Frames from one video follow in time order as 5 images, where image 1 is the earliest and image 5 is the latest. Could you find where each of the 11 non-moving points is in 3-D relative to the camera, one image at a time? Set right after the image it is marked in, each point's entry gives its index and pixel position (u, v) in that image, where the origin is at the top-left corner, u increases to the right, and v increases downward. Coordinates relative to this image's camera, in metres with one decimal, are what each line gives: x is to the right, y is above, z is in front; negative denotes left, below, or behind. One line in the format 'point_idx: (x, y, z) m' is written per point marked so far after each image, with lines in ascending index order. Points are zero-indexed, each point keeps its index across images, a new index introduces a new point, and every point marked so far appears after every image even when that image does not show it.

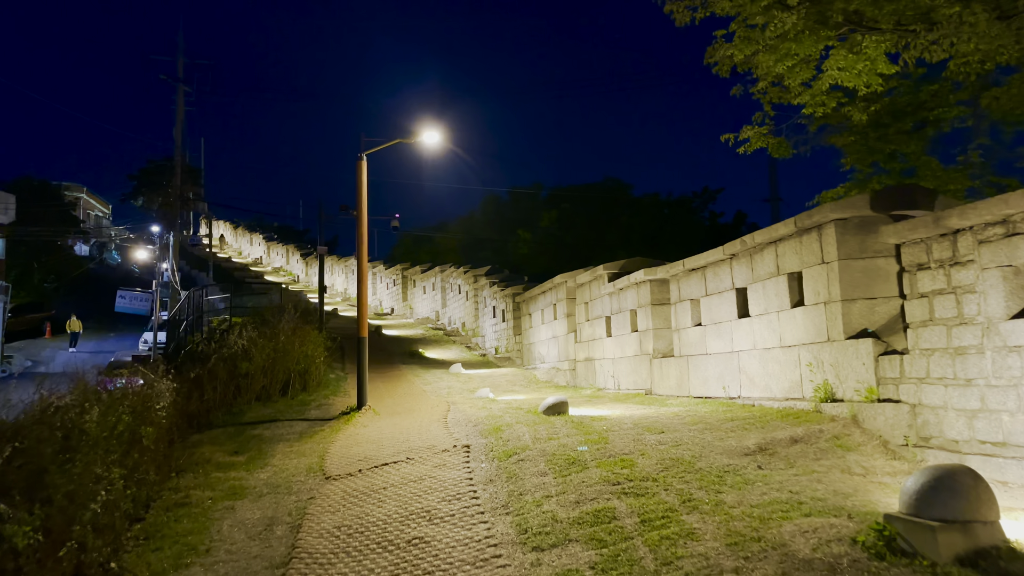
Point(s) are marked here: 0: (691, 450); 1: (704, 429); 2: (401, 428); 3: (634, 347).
0: (+1.8, -1.6, +6.6) m
1: (+2.1, -1.6, +7.4) m
2: (-1.7, -2.2, +10.3) m
3: (+2.3, -1.1, +12.5) m
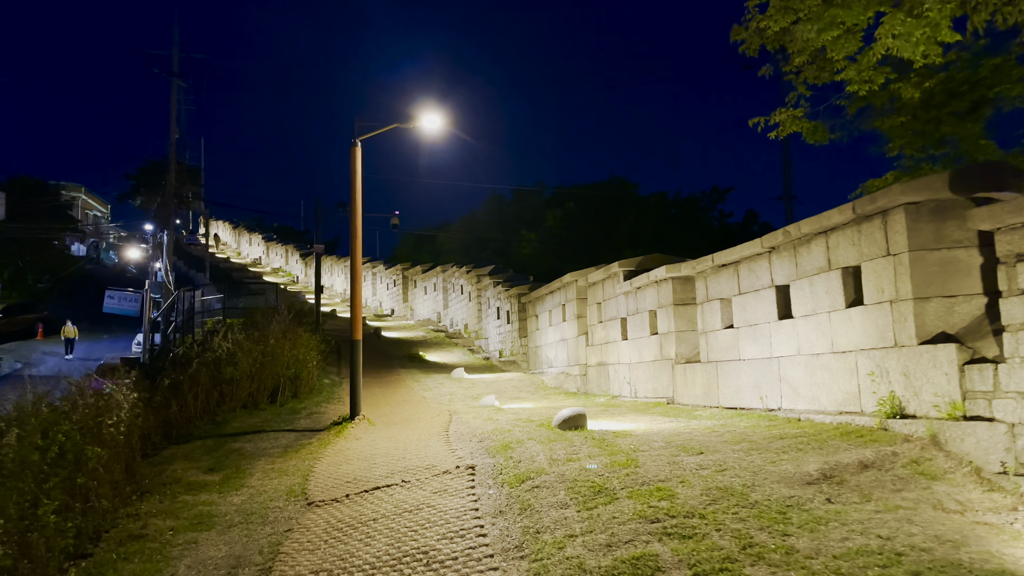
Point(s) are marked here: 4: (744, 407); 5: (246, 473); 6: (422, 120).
0: (+1.9, -1.6, +5.5) m
1: (+2.2, -1.5, +6.3) m
2: (-1.6, -2.1, +9.2) m
3: (+2.4, -1.1, +11.4) m
4: (+3.1, -1.6, +8.8) m
5: (-3.4, -2.3, +8.5) m
6: (-1.6, +3.1, +12.1) m
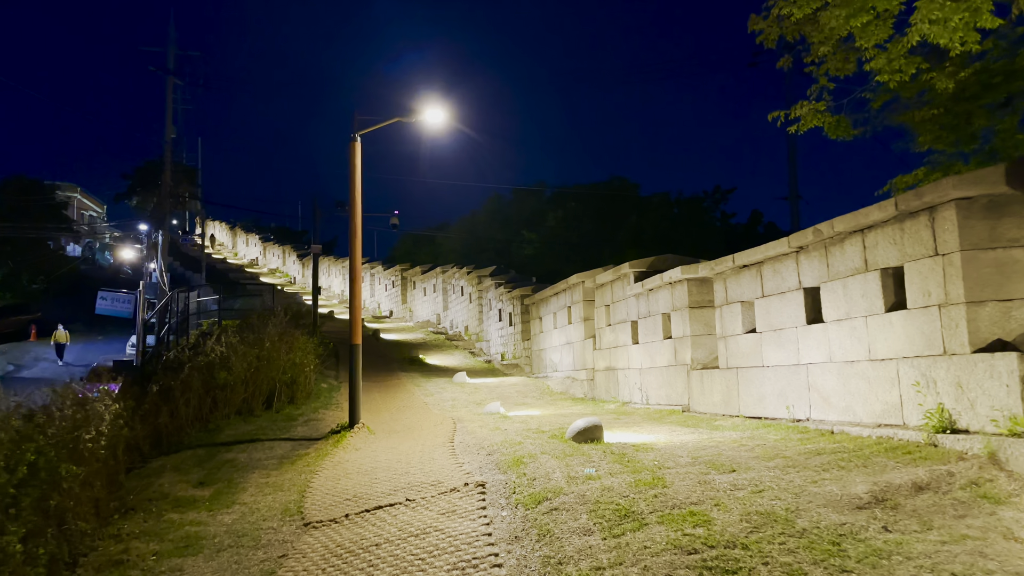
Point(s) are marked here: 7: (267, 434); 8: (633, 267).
0: (+2.0, -1.6, +5.0) m
1: (+2.4, -1.5, +5.7) m
2: (-1.5, -2.1, +8.7) m
3: (+2.5, -1.1, +10.9) m
4: (+3.2, -1.6, +8.3) m
5: (-3.3, -2.4, +7.9) m
6: (-1.5, +3.0, +11.5) m
7: (-4.2, -2.5, +11.4) m
8: (+2.2, +0.4, +12.0) m
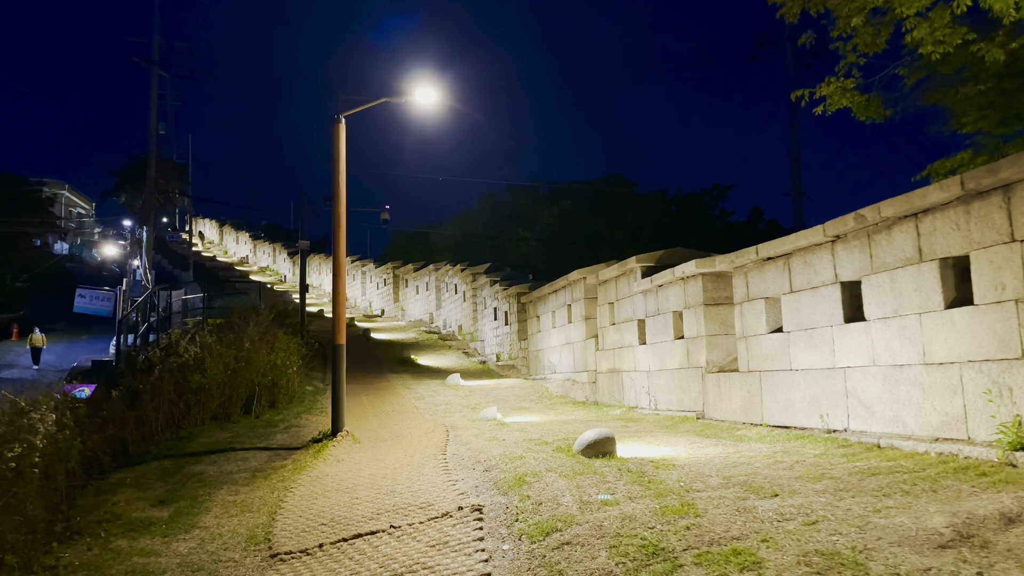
0: (+2.1, -1.5, +4.1) m
1: (+2.4, -1.5, +4.9) m
2: (-1.5, -2.1, +7.7) m
3: (+2.5, -1.1, +10.0) m
4: (+3.2, -1.5, +7.4) m
5: (-3.3, -2.3, +7.0) m
6: (-1.5, +3.1, +10.6) m
7: (-4.2, -2.4, +10.4) m
8: (+2.1, +0.4, +11.2) m
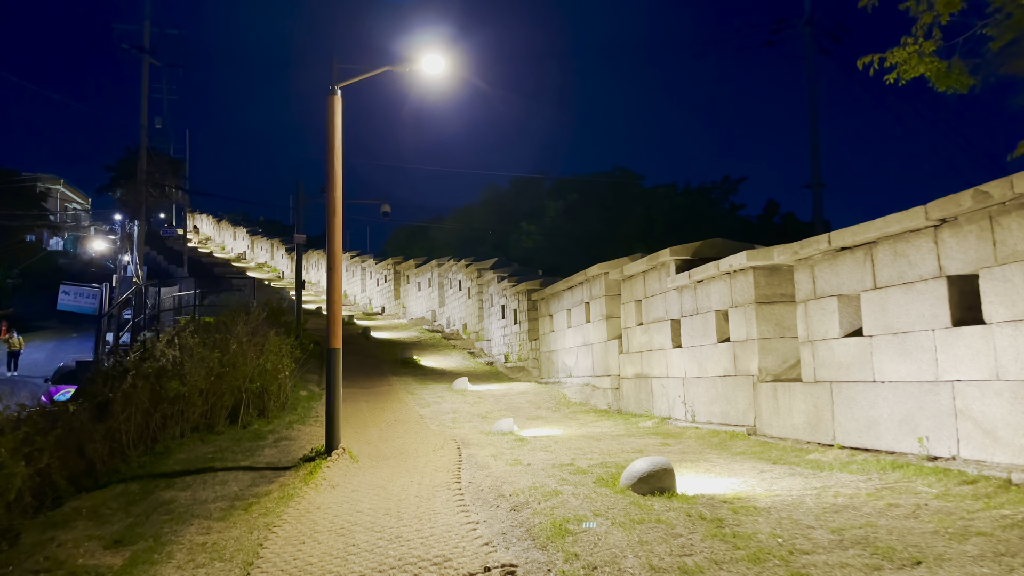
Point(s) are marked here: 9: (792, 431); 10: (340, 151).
0: (+2.3, -1.5, +2.9) m
1: (+2.7, -1.5, +3.6) m
2: (-1.2, -2.0, +6.5) m
3: (+2.8, -1.0, +8.7) m
4: (+3.4, -1.5, +6.1) m
5: (-3.0, -2.3, +5.7) m
6: (-1.3, +3.2, +9.3) m
7: (-3.9, -2.4, +9.2) m
8: (+2.4, +0.5, +9.9) m
9: (+3.1, -1.6, +7.4) m
10: (-2.4, +1.9, +9.5) m
